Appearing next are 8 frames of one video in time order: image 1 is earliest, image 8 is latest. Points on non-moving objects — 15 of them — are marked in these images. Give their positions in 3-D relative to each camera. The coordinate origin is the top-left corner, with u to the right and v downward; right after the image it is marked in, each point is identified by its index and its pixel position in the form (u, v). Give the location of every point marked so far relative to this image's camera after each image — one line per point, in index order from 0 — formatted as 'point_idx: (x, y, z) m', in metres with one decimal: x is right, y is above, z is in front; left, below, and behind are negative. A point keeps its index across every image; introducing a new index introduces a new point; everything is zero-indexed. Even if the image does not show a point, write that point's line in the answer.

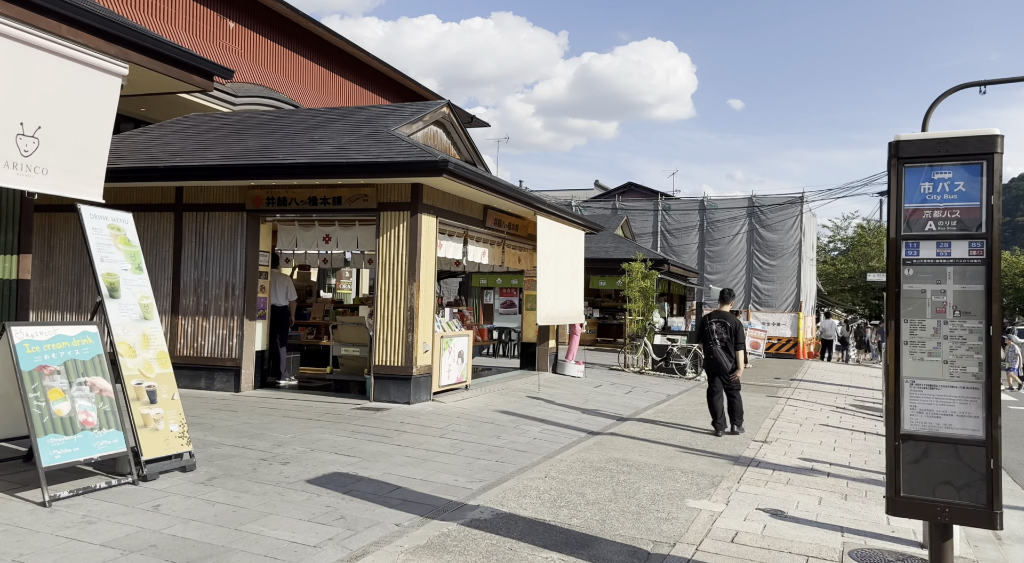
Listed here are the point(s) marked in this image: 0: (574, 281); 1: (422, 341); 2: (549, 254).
0: (+1.1, +0.1, +16.1) m
1: (-1.2, -0.7, +10.7) m
2: (+0.5, +0.5, +14.5) m
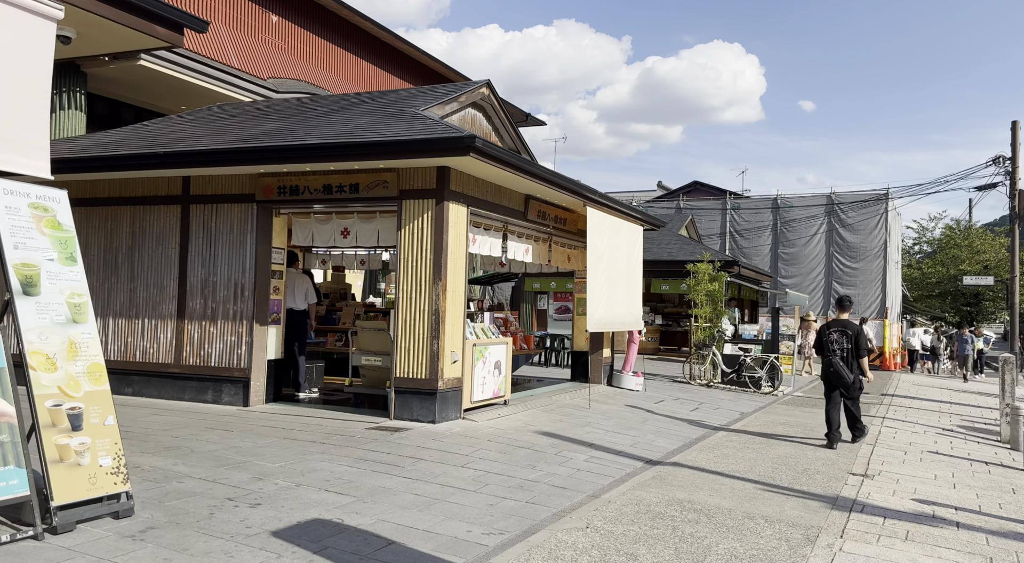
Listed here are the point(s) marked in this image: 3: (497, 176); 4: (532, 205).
0: (+1.9, 0.0, +14.4) m
1: (-0.7, -0.7, +9.2) m
2: (+1.3, +0.5, +12.8) m
3: (-0.2, +1.2, +9.7) m
4: (+0.2, +1.1, +11.5) m
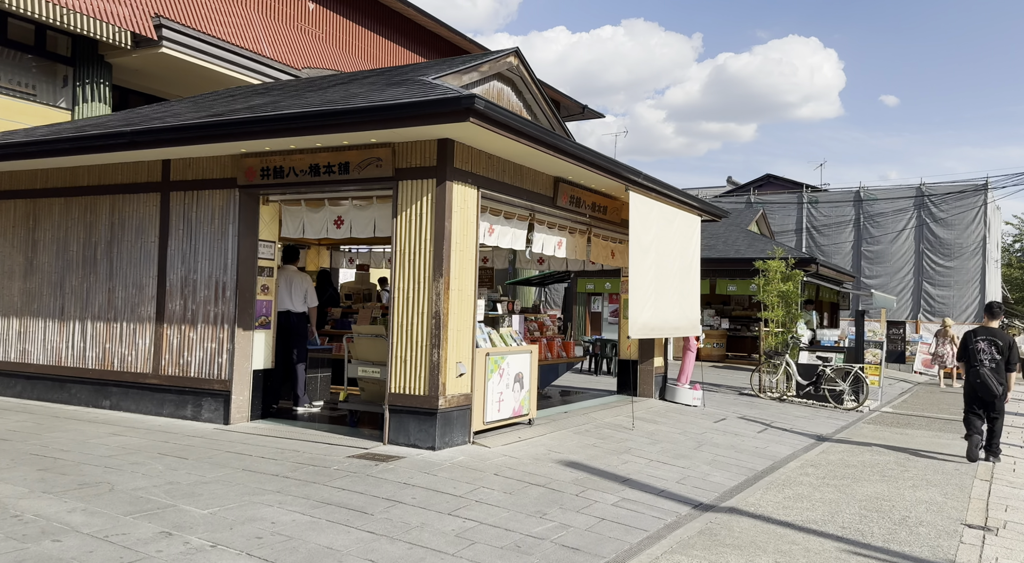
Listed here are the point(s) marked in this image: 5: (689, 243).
0: (+2.5, 0.0, +12.6) m
1: (-0.5, -0.7, +7.6) m
2: (+1.7, +0.5, +11.1) m
3: (0.0, +1.3, +8.1) m
4: (+0.5, +1.1, +9.8) m
5: (+2.6, +0.6, +12.7) m
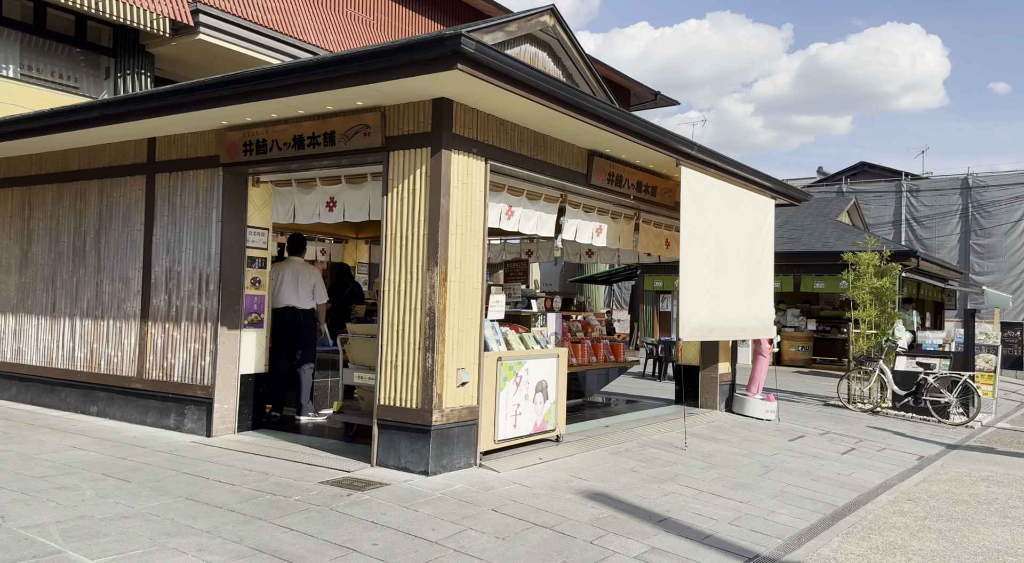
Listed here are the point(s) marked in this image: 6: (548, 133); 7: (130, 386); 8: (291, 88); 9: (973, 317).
0: (+3.1, +0.1, +10.9) m
1: (-0.4, -0.6, +6.2) m
2: (+2.2, +0.6, +9.5) m
3: (+0.1, +1.3, +6.7) m
4: (+0.9, +1.2, +8.4) m
5: (+3.2, +0.7, +11.1) m
6: (+0.3, +1.3, +7.5) m
7: (-3.6, -1.0, +8.1) m
8: (-1.6, +1.4, +6.3) m
9: (+7.6, -0.6, +14.2) m
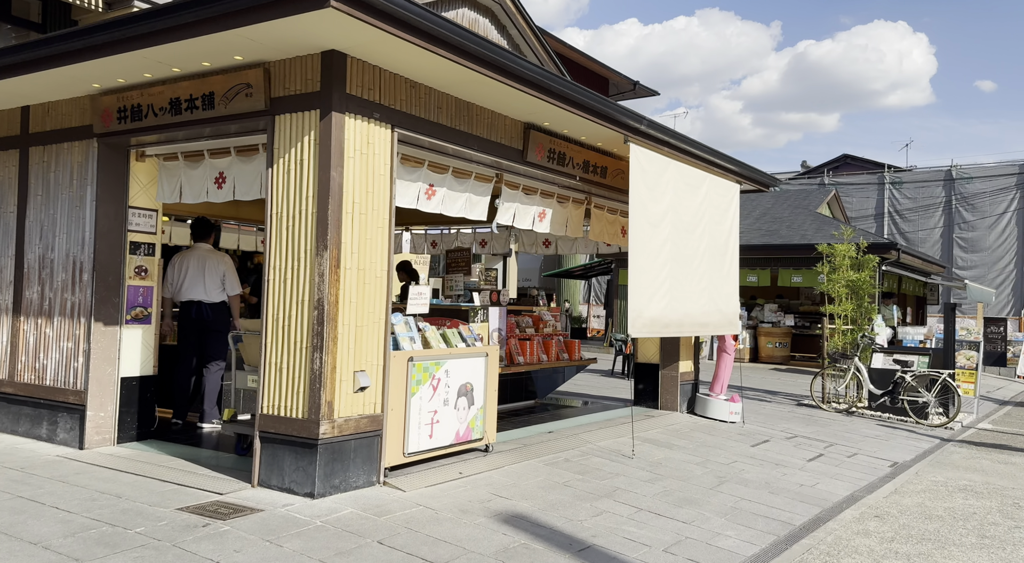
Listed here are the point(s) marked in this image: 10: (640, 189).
0: (+2.5, +0.2, +10.1) m
1: (-1.0, -0.5, +5.3) m
2: (+1.5, +0.7, +8.6) m
3: (-0.5, +1.4, +5.8) m
4: (+0.2, +1.3, +7.5) m
5: (+2.5, +0.8, +10.2) m
6: (-0.3, +1.4, +6.6) m
7: (-4.3, -0.9, +7.1) m
8: (-2.2, +1.5, +5.3) m
9: (+6.9, -0.5, +13.3) m
10: (+1.2, +0.9, +8.2) m
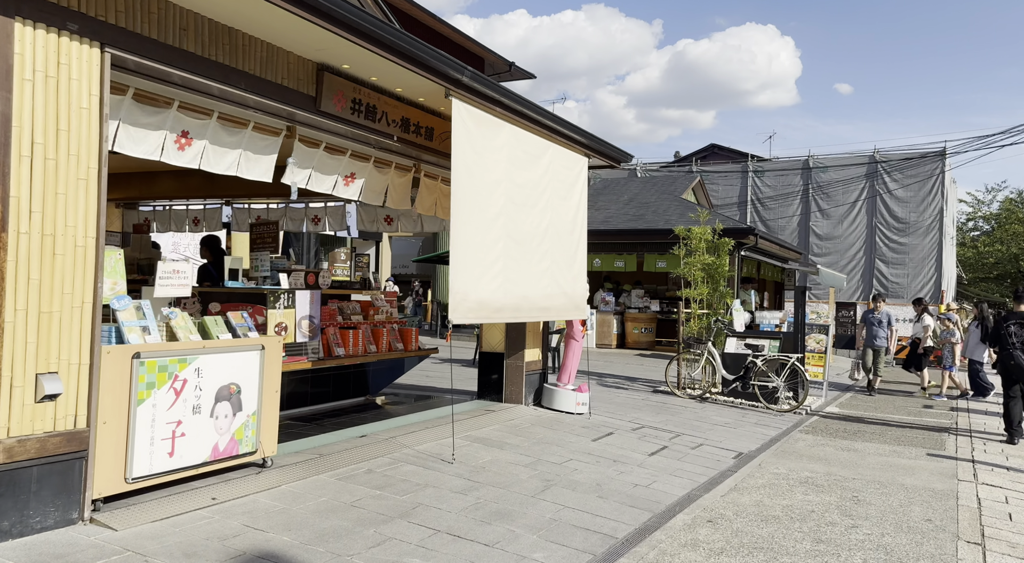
0: (+0.5, +0.4, +9.1) m
1: (-2.2, -0.4, +3.9) m
2: (-0.2, +0.8, +7.5) m
3: (-1.7, +1.6, +4.4) m
4: (-1.3, +1.4, +6.2) m
5: (+0.6, +1.0, +9.2) m
6: (-1.7, +1.6, +5.2) m
7: (-5.7, -0.7, +5.2) m
8: (-3.4, +1.7, +3.7) m
9: (+4.5, -0.2, +13.0) m
10: (-0.4, +1.1, +7.1) m
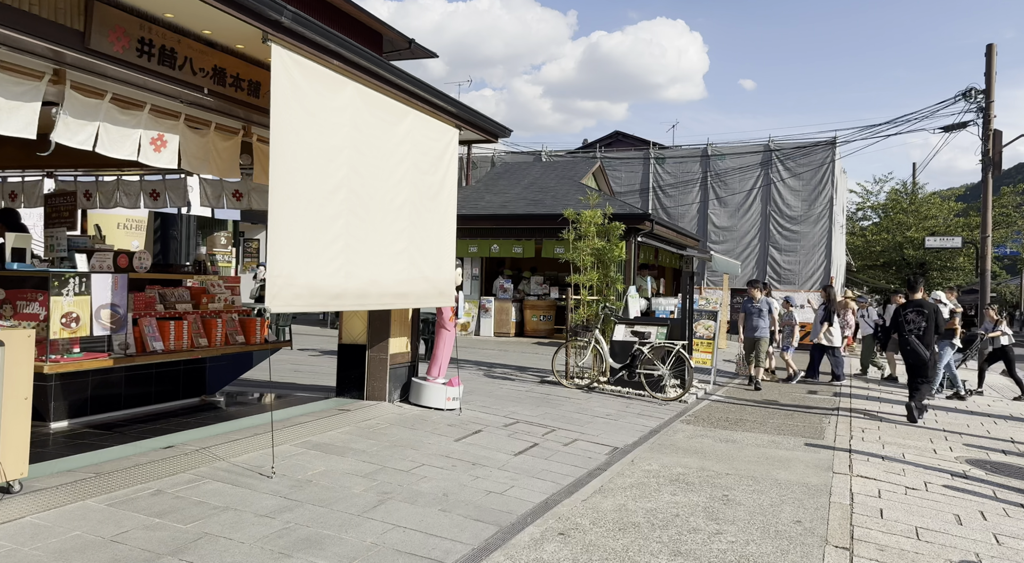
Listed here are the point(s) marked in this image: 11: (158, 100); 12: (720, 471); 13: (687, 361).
0: (-0.9, +0.6, +8.2) m
1: (-3.1, -0.3, +2.7) m
2: (-1.4, +1.0, +6.5) m
3: (-2.7, +1.6, +3.3) m
4: (-2.4, +1.5, +5.1) m
5: (-0.8, +1.1, +8.3) m
6: (-2.7, +1.7, +4.1) m
7: (-6.7, -0.7, +3.7) m
8: (-4.3, +1.7, +2.4) m
9: (+2.6, 0.0, +12.5) m
10: (-1.6, +1.2, +6.1) m
11: (-2.5, +1.3, +6.0) m
12: (+2.1, -1.9, +8.5) m
13: (+2.4, -1.2, +11.5) m
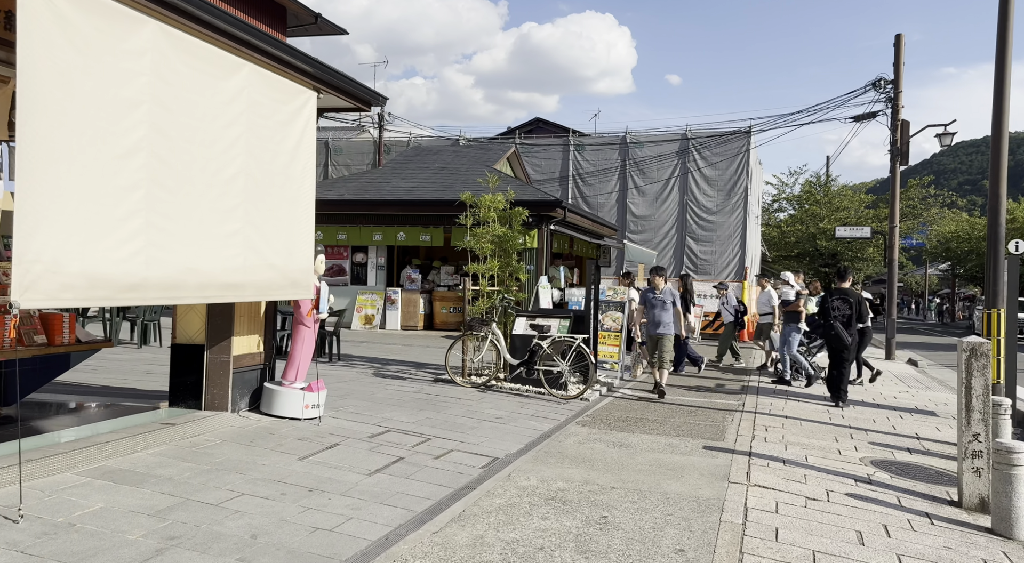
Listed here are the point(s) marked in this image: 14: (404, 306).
0: (-2.1, +0.7, +7.0) m
1: (-3.9, -0.3, +1.4) m
2: (-2.5, +1.0, +5.3) m
3: (-3.4, +1.6, +1.9) m
4: (-3.4, +1.6, +3.7) m
5: (-2.1, +1.2, +7.1) m
6: (-3.6, +1.7, +2.7) m
7: (-7.5, -0.6, +2.0) m
8: (-5.0, +1.7, +0.9) m
9: (+1.0, +0.1, +11.6) m
10: (-2.7, +1.3, +4.8) m
11: (-3.6, +1.3, +4.6) m
12: (+0.8, -1.8, +7.6) m
13: (+0.9, -1.0, +10.6) m
14: (-2.7, -0.6, +19.5) m
